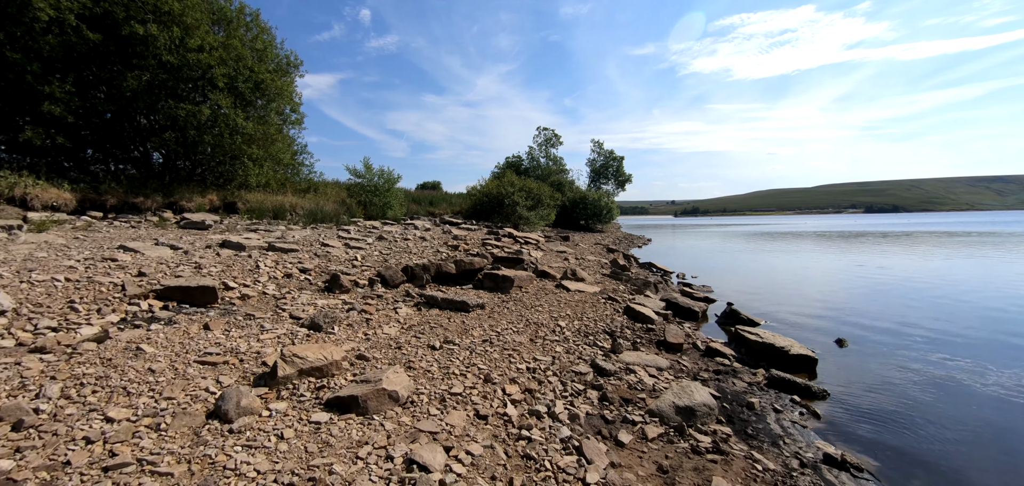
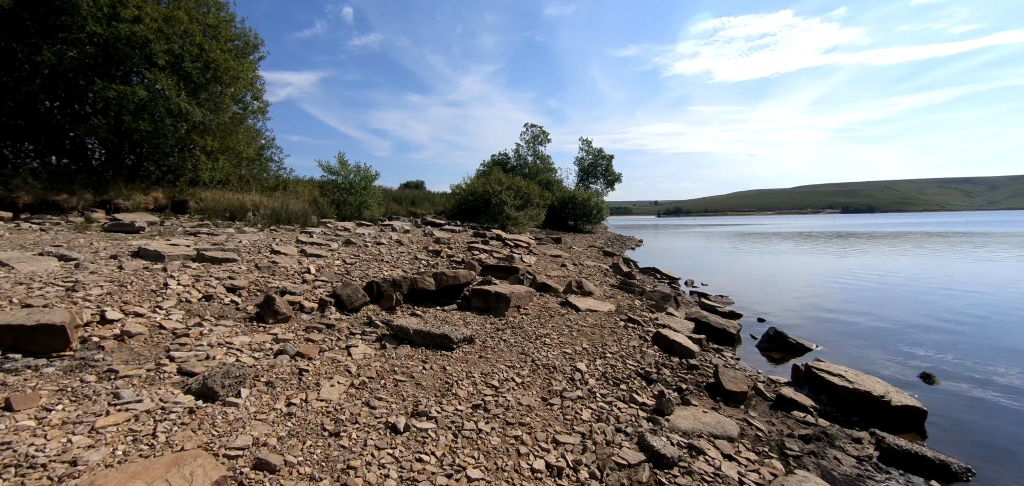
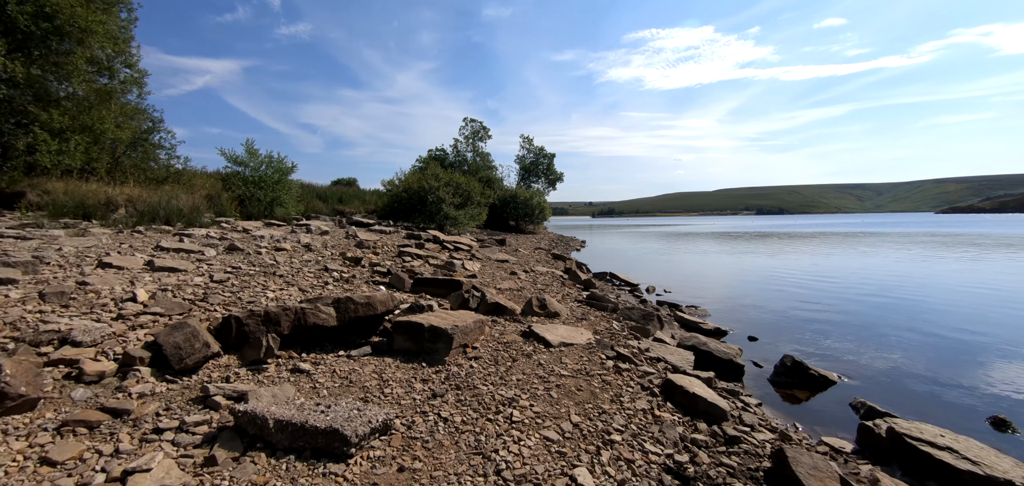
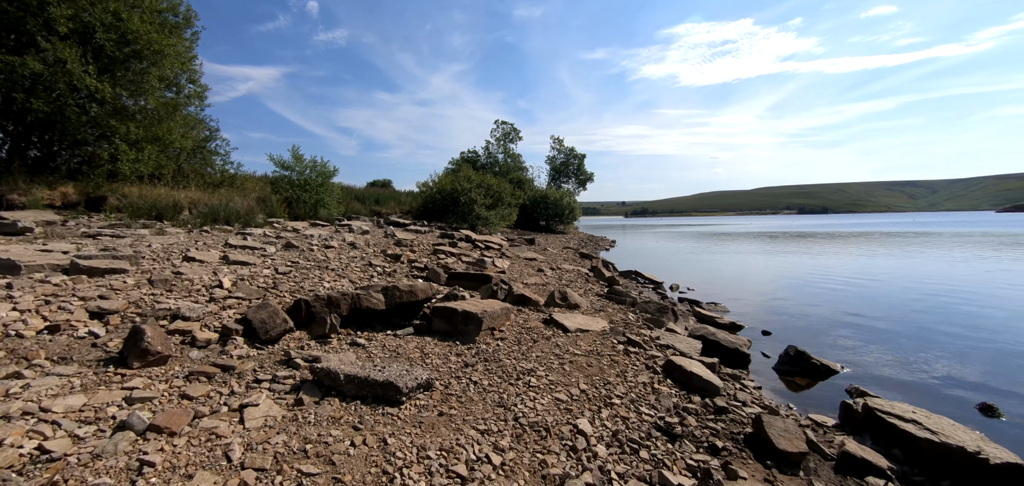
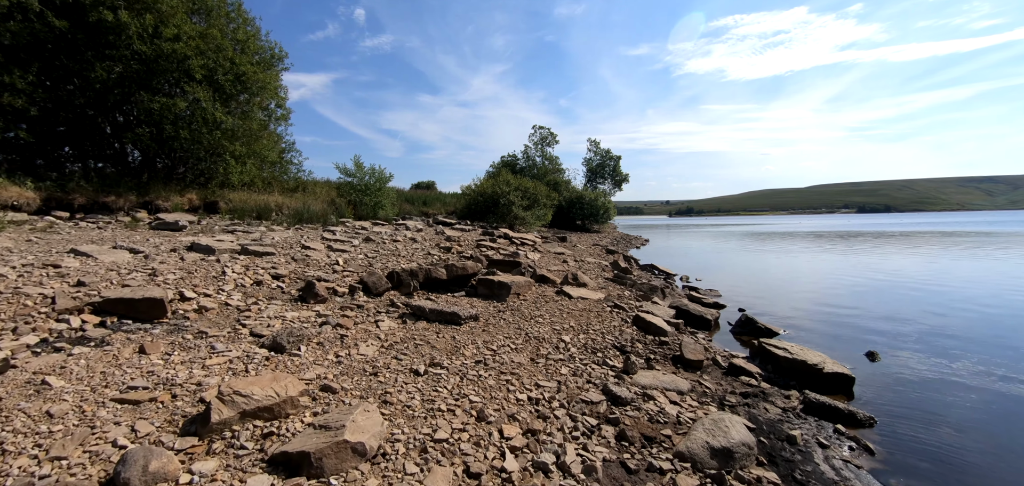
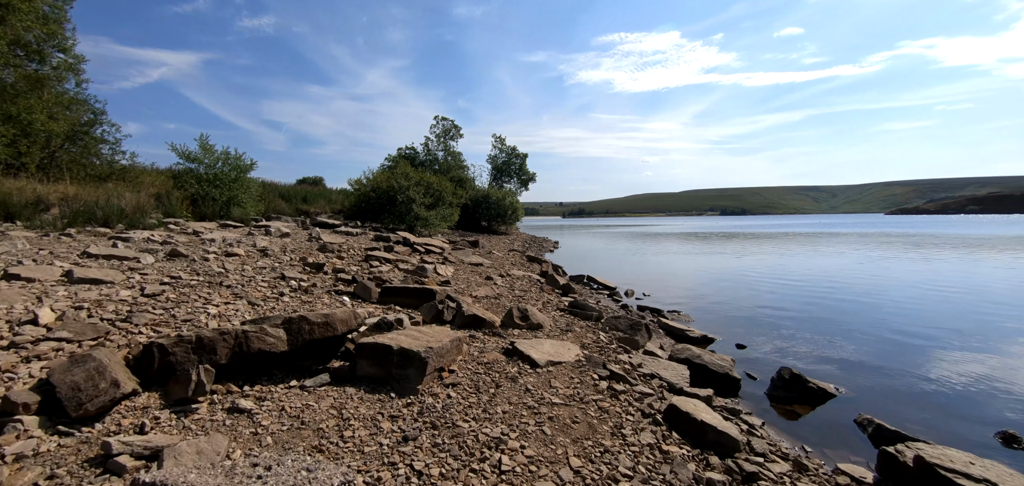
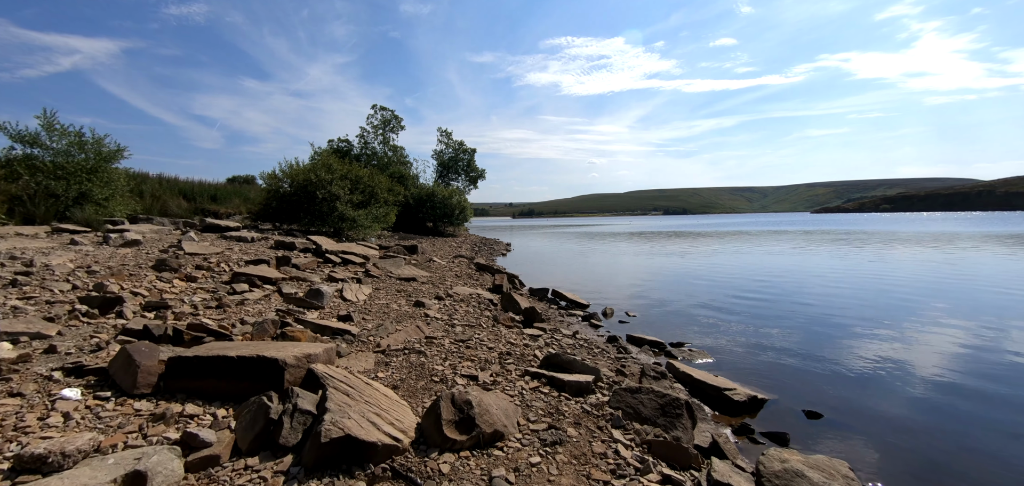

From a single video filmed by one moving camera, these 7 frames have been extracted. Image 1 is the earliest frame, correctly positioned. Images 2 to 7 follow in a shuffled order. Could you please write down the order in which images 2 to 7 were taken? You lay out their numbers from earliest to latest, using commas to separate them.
5, 2, 4, 3, 6, 7
